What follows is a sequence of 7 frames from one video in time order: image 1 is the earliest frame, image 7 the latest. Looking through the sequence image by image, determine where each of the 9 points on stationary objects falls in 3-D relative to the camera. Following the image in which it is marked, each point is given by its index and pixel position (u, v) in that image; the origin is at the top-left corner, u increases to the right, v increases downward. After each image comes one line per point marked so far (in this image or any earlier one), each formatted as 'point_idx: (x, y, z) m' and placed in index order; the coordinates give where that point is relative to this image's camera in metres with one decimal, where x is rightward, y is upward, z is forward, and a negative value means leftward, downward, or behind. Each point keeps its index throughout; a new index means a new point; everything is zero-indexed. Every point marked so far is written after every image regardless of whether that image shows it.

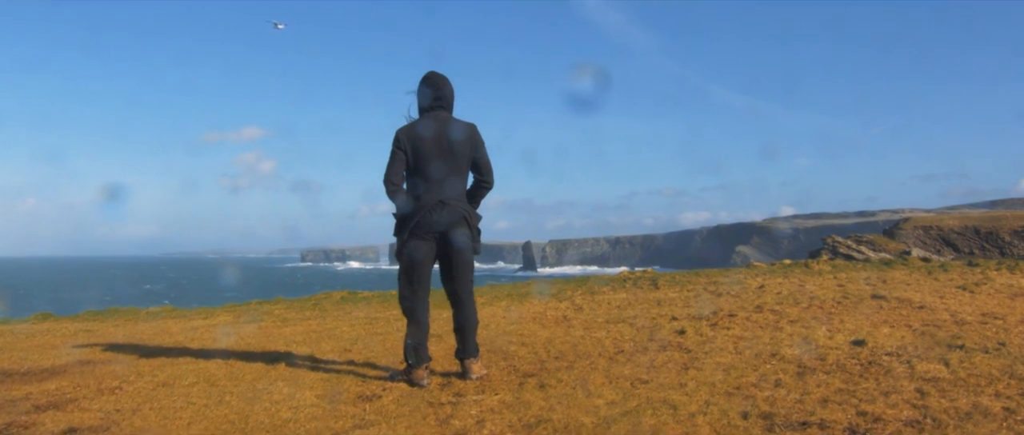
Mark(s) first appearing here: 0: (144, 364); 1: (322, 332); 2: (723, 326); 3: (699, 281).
0: (-3.1, -1.2, +7.4) m
1: (-2.0, -1.3, +9.5) m
2: (+2.1, -1.1, +8.8) m
3: (+3.3, -1.1, +15.4) m
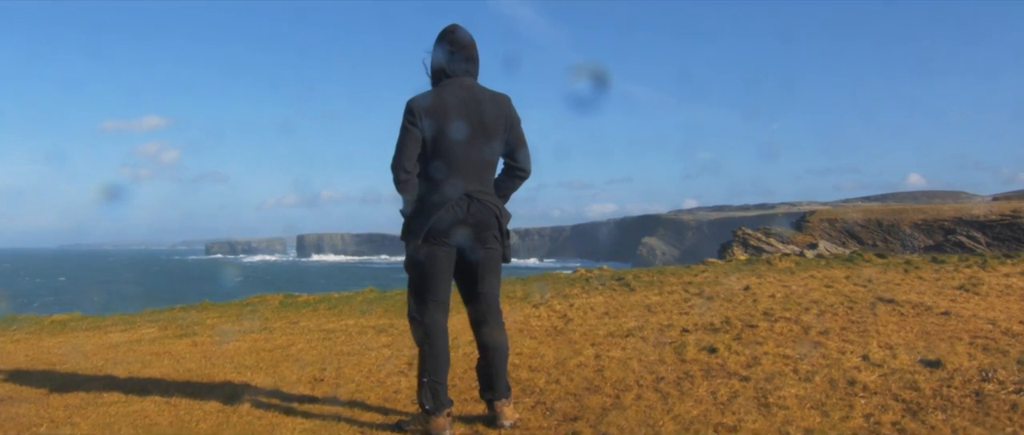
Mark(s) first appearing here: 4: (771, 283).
0: (-3.0, -1.2, +5.7) m
1: (-2.1, -1.2, +7.9) m
2: (+2.1, -1.1, +7.6) m
3: (+2.6, -1.0, +14.4) m
4: (+4.0, -1.0, +13.6) m
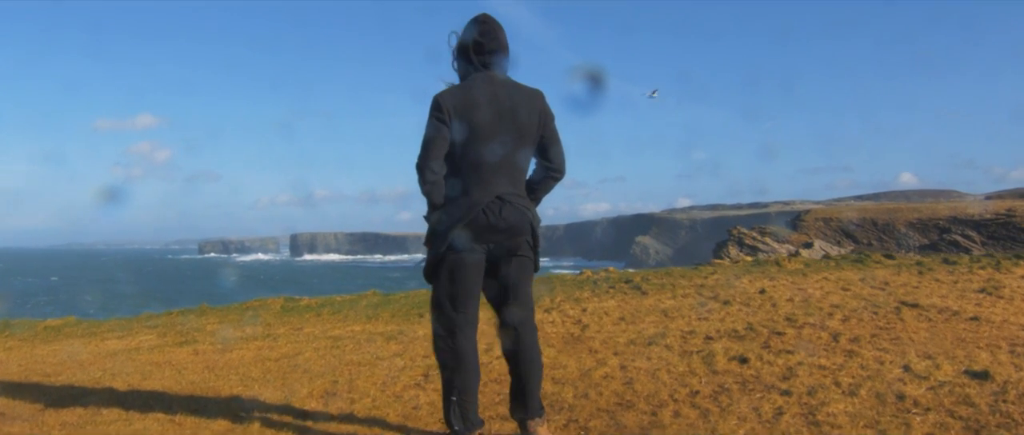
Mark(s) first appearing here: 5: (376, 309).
0: (-2.8, -1.3, +5.3) m
1: (-2.0, -1.3, +7.6) m
2: (+2.3, -1.1, +7.3) m
3: (+2.7, -1.1, +14.0) m
4: (+4.1, -1.0, +13.3) m
5: (-1.8, -1.2, +11.8) m
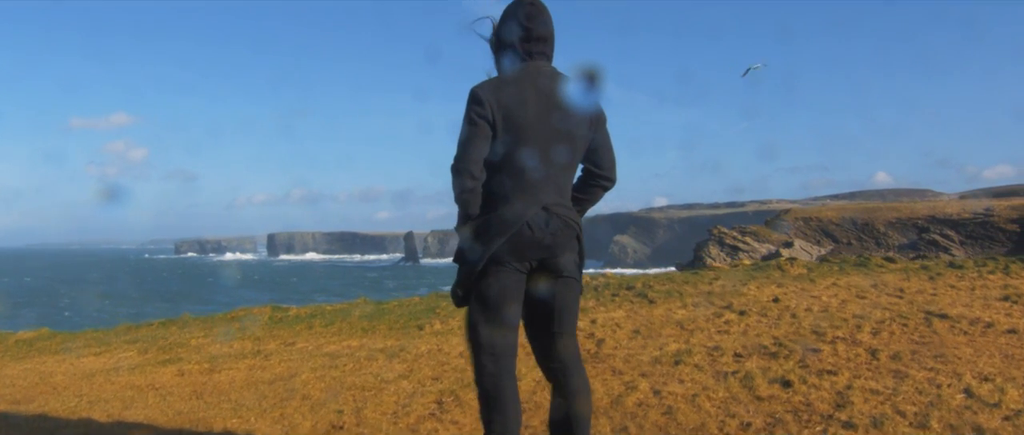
0: (-2.6, -1.3, +4.6) m
1: (-1.8, -1.3, +6.9) m
2: (+2.4, -1.2, +6.7) m
3: (+2.7, -1.1, +13.5) m
4: (+4.1, -1.1, +12.8) m
5: (-1.8, -1.3, +11.1) m
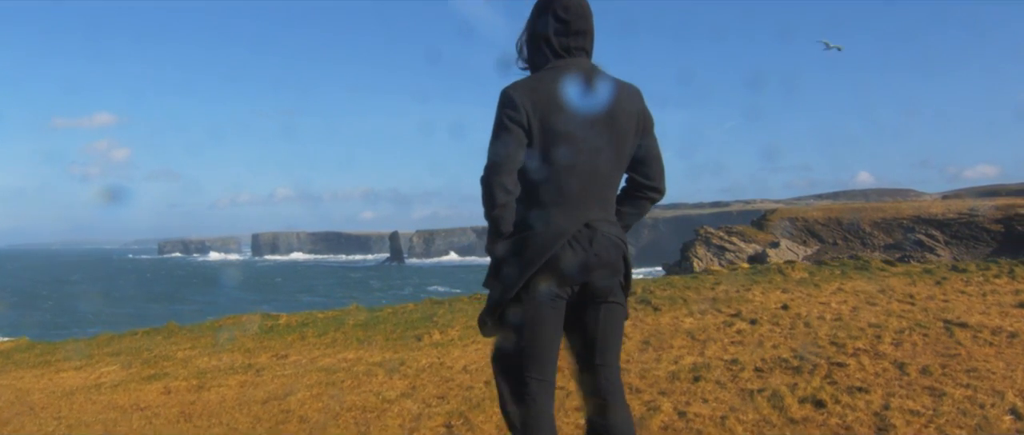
0: (-2.5, -1.4, +4.2) m
1: (-1.7, -1.4, +6.5) m
2: (+2.5, -1.2, +6.4) m
3: (+2.7, -1.2, +13.1) m
4: (+4.1, -1.2, +12.4) m
5: (-1.8, -1.4, +10.7) m
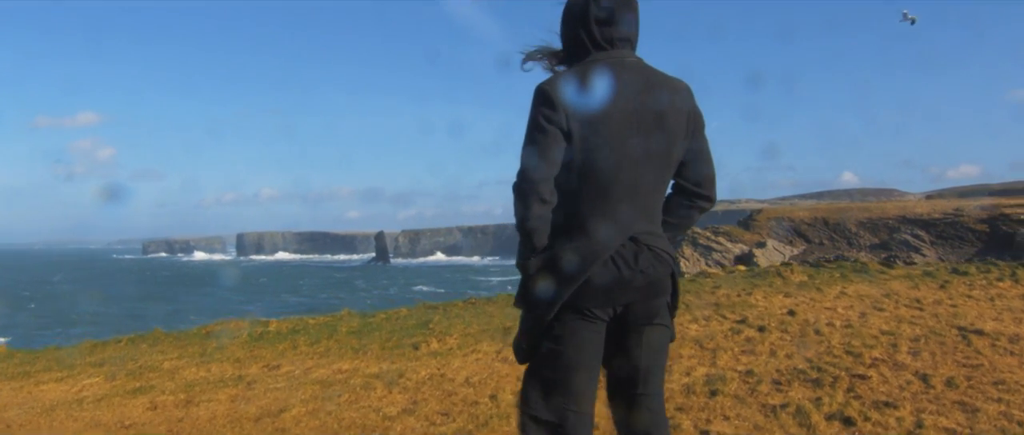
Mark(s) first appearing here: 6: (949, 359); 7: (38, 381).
0: (-2.4, -1.4, +3.8) m
1: (-1.7, -1.4, +6.1) m
2: (+2.6, -1.3, +6.0) m
3: (+2.7, -1.2, +12.8) m
4: (+4.1, -1.2, +12.1) m
5: (-1.8, -1.4, +10.3) m
6: (+3.8, -1.2, +7.7) m
7: (-4.6, -1.6, +8.5) m
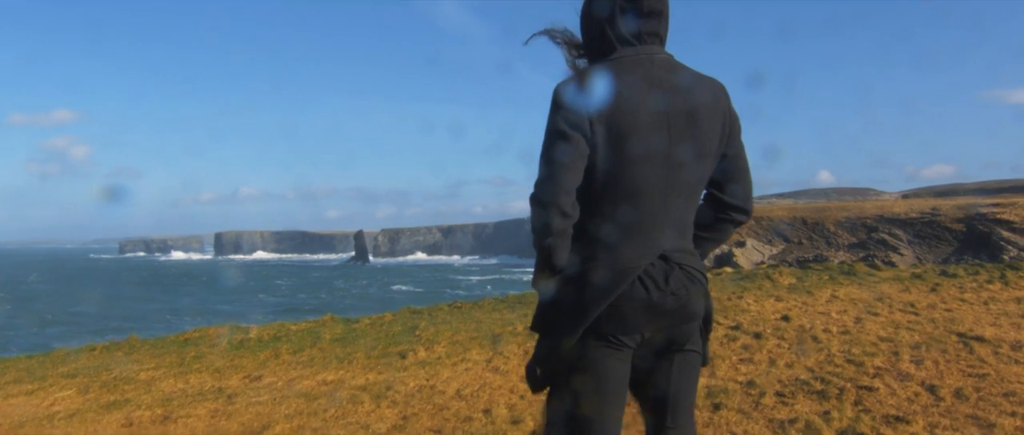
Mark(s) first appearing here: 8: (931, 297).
0: (-2.4, -1.5, +3.4) m
1: (-1.7, -1.5, +5.8) m
2: (+2.5, -1.3, +5.8) m
3: (+2.5, -1.3, +12.5) m
4: (+3.9, -1.2, +11.9) m
5: (-1.9, -1.5, +10.0) m
6: (+3.8, -1.3, +7.5) m
7: (-4.7, -1.6, +8.1) m
8: (+6.2, -1.2, +12.9) m
